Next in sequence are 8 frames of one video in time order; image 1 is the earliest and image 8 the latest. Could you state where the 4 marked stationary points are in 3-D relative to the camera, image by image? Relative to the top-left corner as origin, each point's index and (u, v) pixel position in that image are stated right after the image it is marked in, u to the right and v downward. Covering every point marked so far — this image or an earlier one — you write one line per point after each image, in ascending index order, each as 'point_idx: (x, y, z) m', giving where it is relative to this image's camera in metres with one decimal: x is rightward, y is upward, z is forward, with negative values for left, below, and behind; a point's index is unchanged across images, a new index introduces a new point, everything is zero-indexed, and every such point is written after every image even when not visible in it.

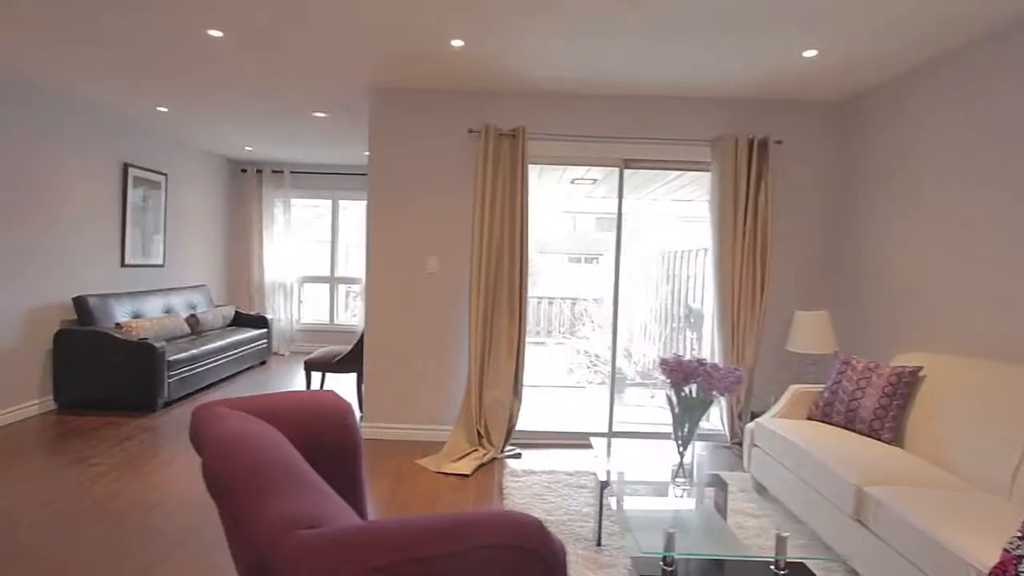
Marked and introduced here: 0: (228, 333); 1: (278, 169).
0: (-3.1, -0.5, +5.8) m
1: (-3.1, +1.5, +7.0) m
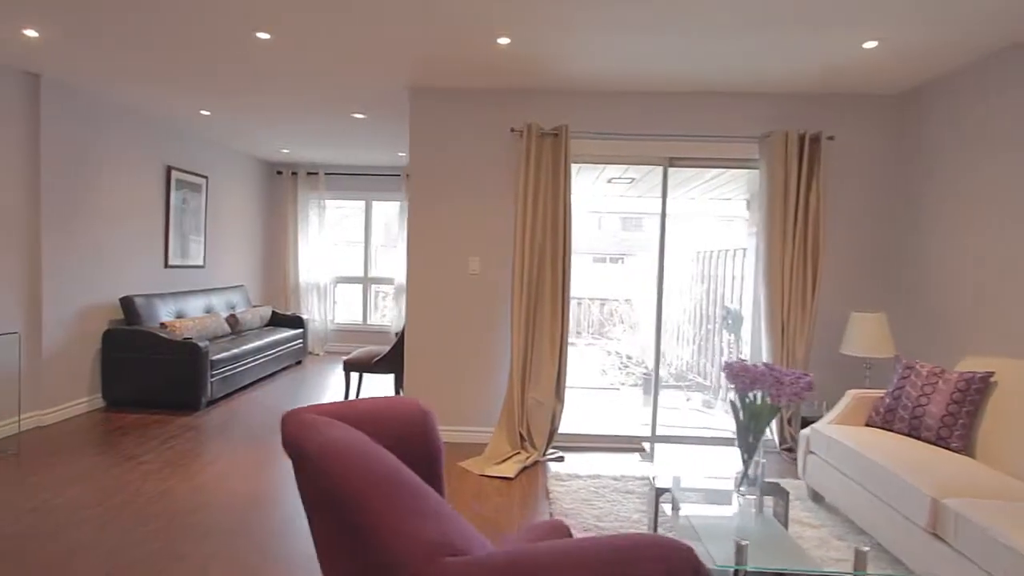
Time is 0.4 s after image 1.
0: (-2.7, -0.5, +5.9) m
1: (-2.6, +1.5, +7.1) m
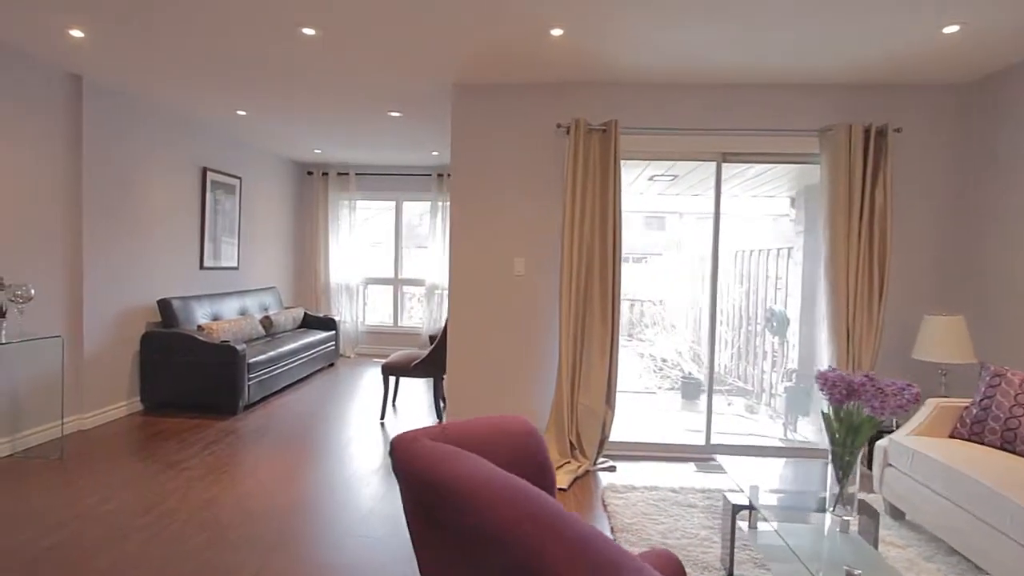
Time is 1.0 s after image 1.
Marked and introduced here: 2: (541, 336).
0: (-2.3, -0.5, +5.8) m
1: (-2.2, +1.5, +7.0) m
2: (+0.2, -0.3, +3.8) m
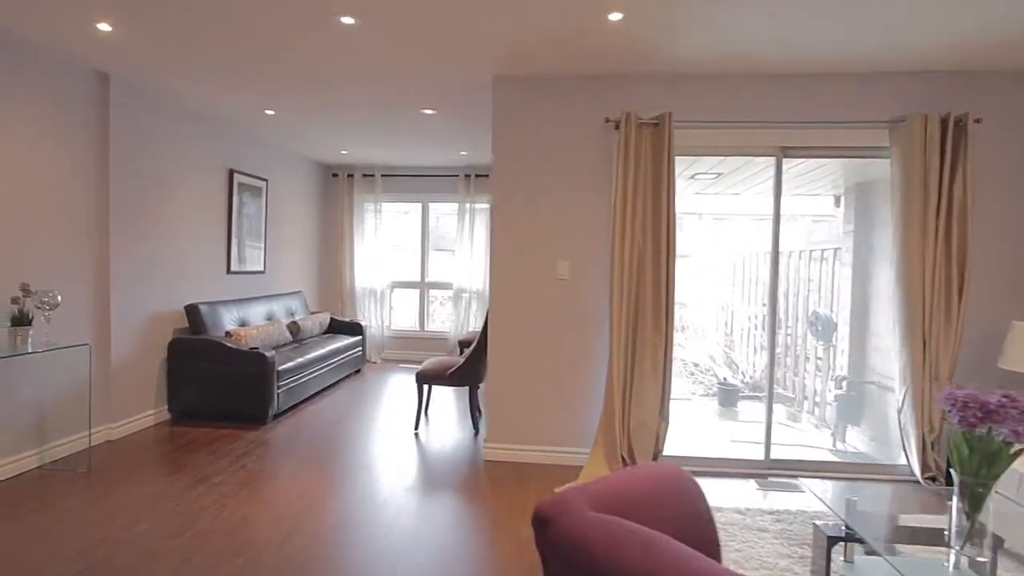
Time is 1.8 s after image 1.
0: (-1.9, -0.6, +5.6) m
1: (-1.8, +1.5, +6.9) m
2: (+0.5, -0.4, +3.5) m
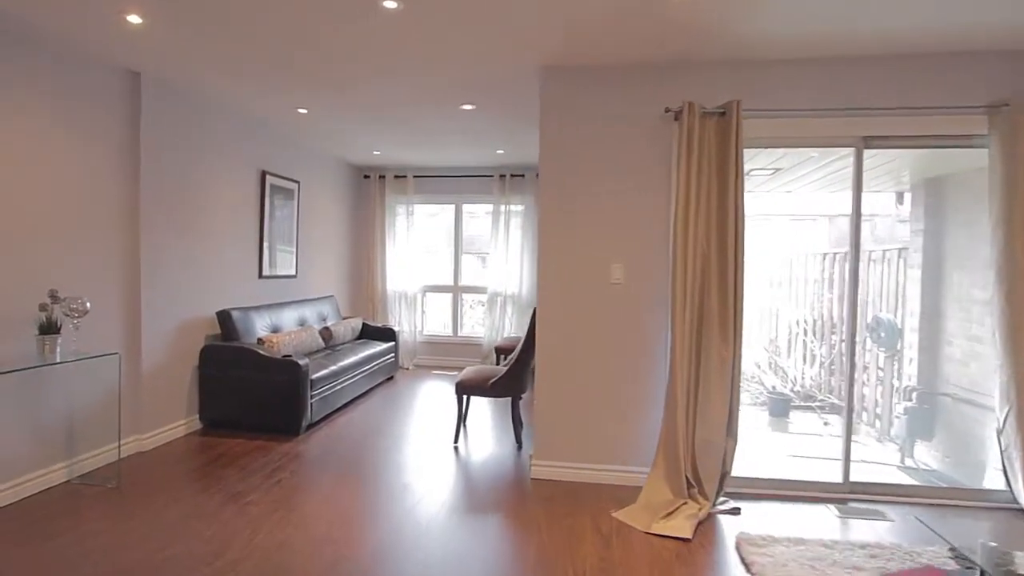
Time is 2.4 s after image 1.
0: (-1.5, -0.6, +5.5) m
1: (-1.4, +1.4, +6.7) m
2: (+0.8, -0.4, +3.3) m
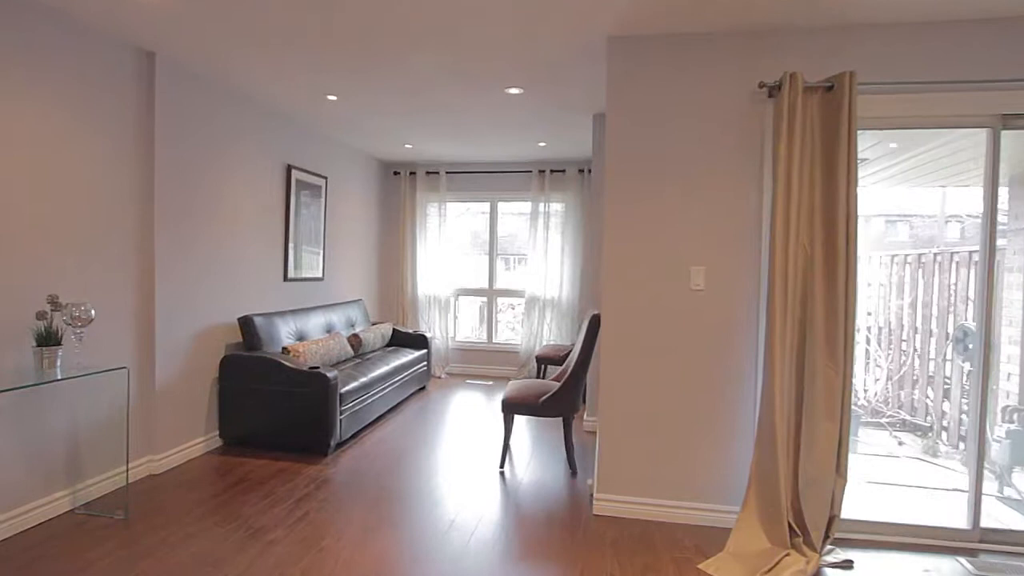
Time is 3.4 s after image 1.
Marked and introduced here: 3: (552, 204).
0: (-1.1, -0.6, +5.1) m
1: (-0.9, +1.4, +6.3) m
2: (+1.1, -0.4, +2.8) m
3: (+0.4, +0.9, +6.0) m
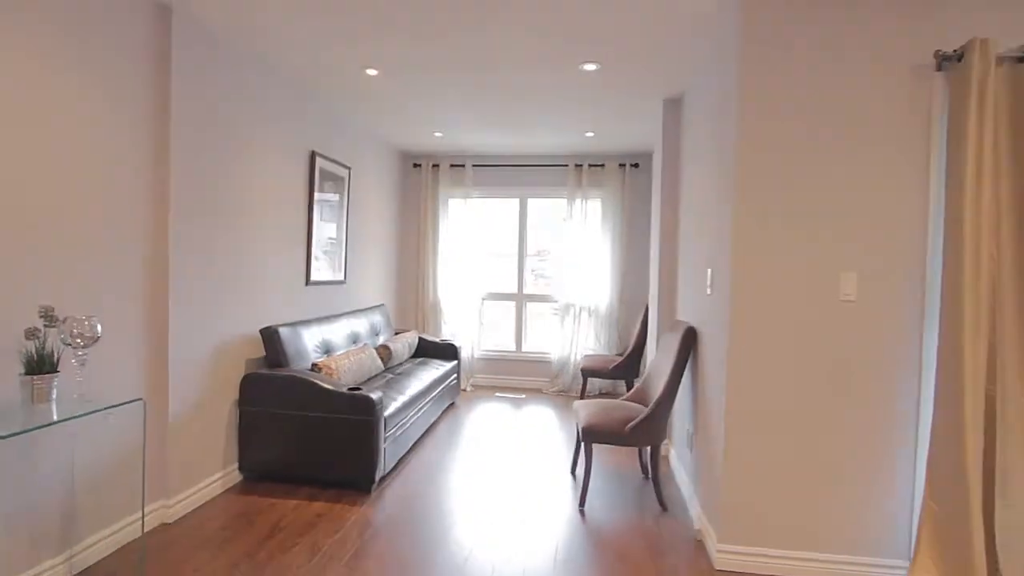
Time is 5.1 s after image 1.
0: (-0.8, -0.7, +4.5) m
1: (-0.6, +1.3, +5.7) m
2: (+1.6, -0.5, +2.3) m
3: (+0.8, +0.9, +5.5) m
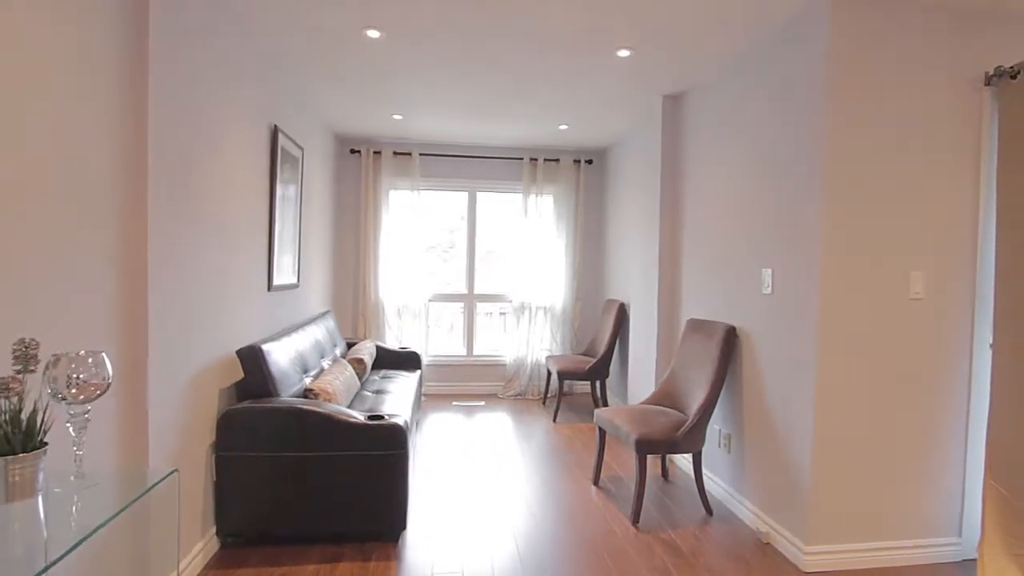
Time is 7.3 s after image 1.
0: (-0.9, -0.7, +3.9) m
1: (-1.1, +1.3, +5.2) m
2: (+2.0, -0.5, +2.5) m
3: (+0.3, +0.9, +5.3) m
